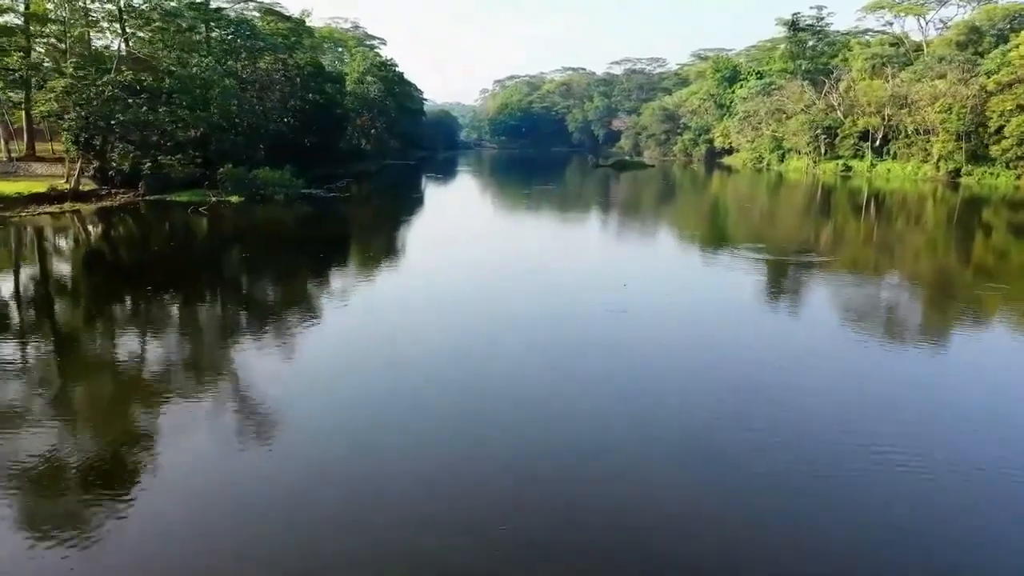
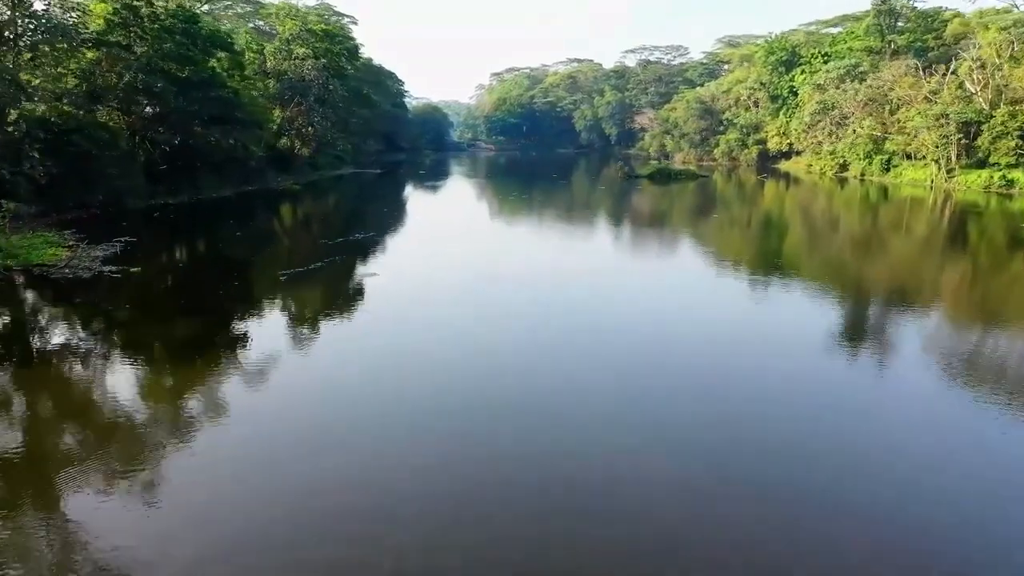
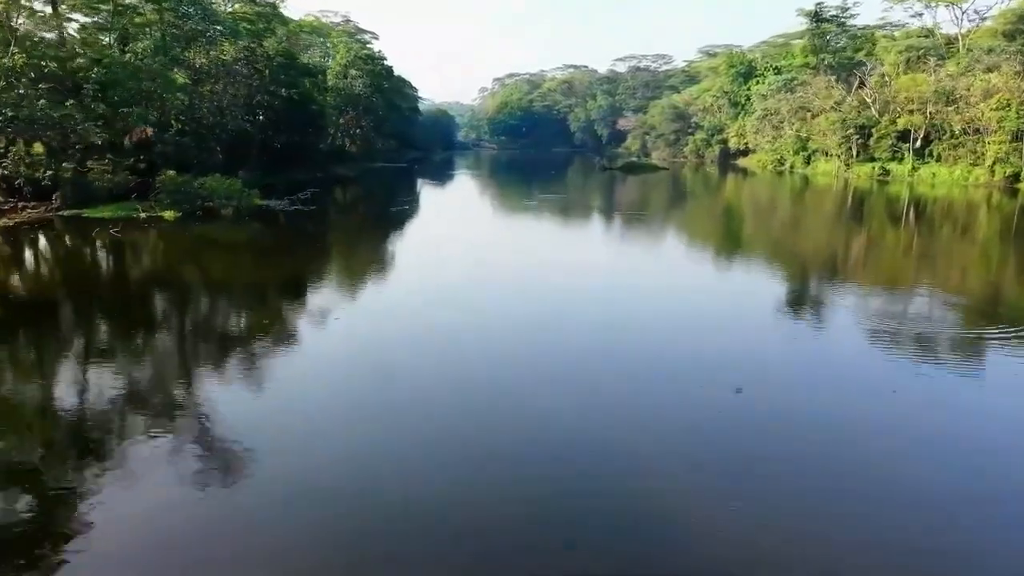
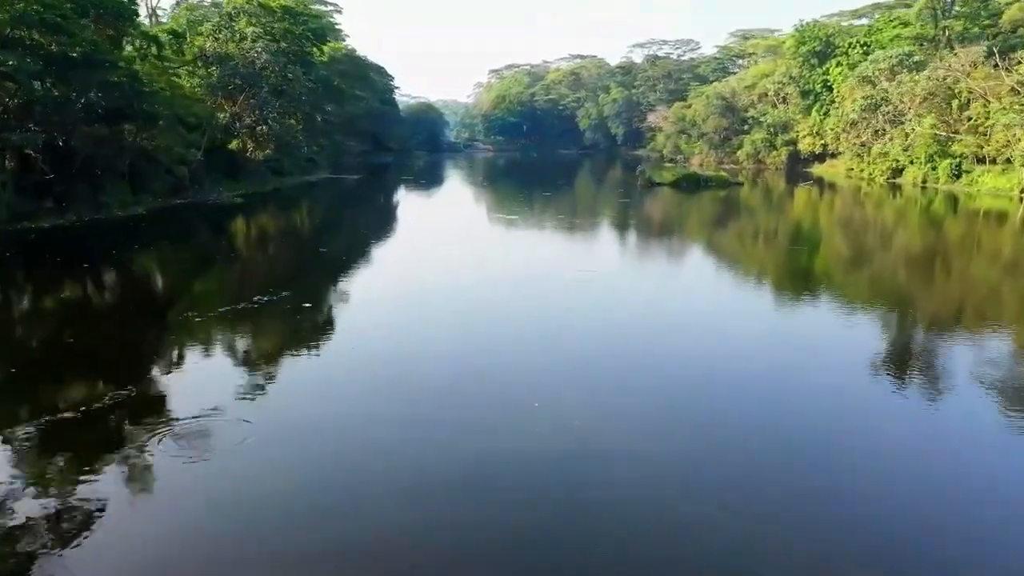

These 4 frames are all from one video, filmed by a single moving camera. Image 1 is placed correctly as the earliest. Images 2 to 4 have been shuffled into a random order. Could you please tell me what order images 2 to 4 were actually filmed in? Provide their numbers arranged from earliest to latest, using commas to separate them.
3, 2, 4
